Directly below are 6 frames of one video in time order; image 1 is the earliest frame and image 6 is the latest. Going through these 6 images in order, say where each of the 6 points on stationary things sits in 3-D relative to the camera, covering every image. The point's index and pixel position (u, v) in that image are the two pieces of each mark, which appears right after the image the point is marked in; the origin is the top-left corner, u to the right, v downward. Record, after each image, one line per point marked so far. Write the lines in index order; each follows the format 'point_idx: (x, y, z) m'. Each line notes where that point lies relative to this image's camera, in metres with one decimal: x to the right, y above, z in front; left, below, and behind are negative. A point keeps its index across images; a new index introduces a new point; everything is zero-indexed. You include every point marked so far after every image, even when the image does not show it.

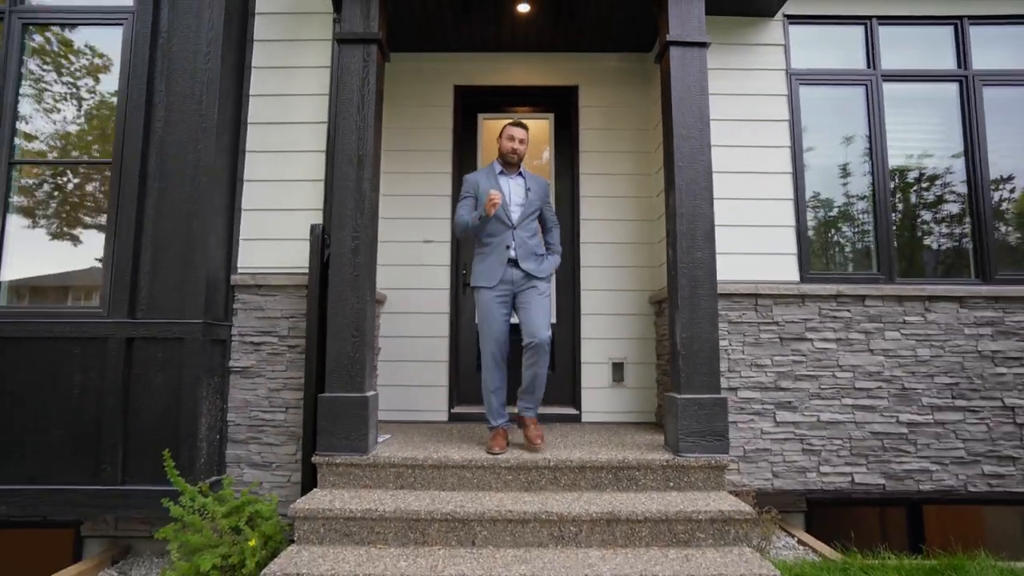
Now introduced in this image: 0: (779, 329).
0: (+1.6, -0.2, +3.3) m
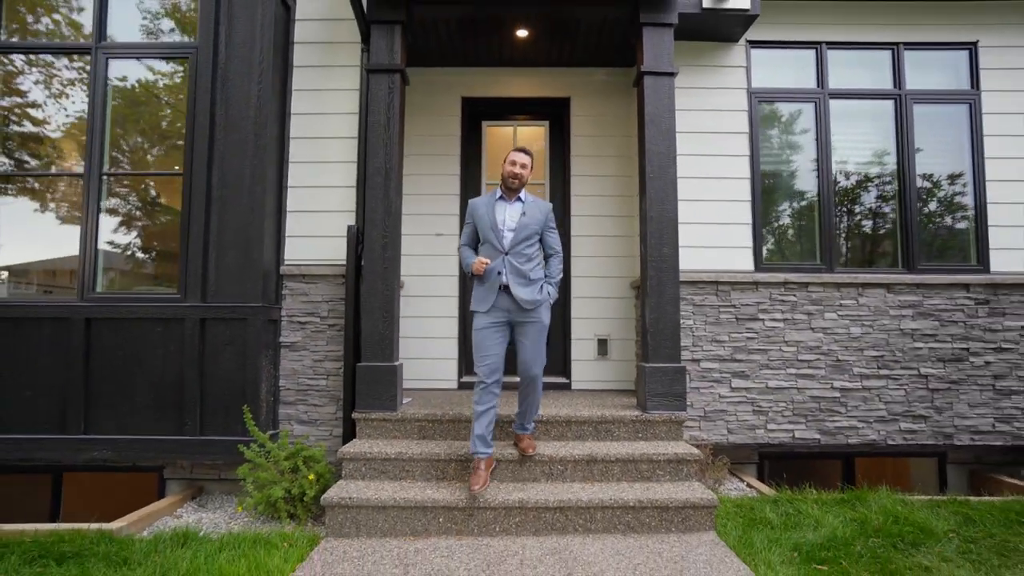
0: (+1.6, -0.2, +3.9) m
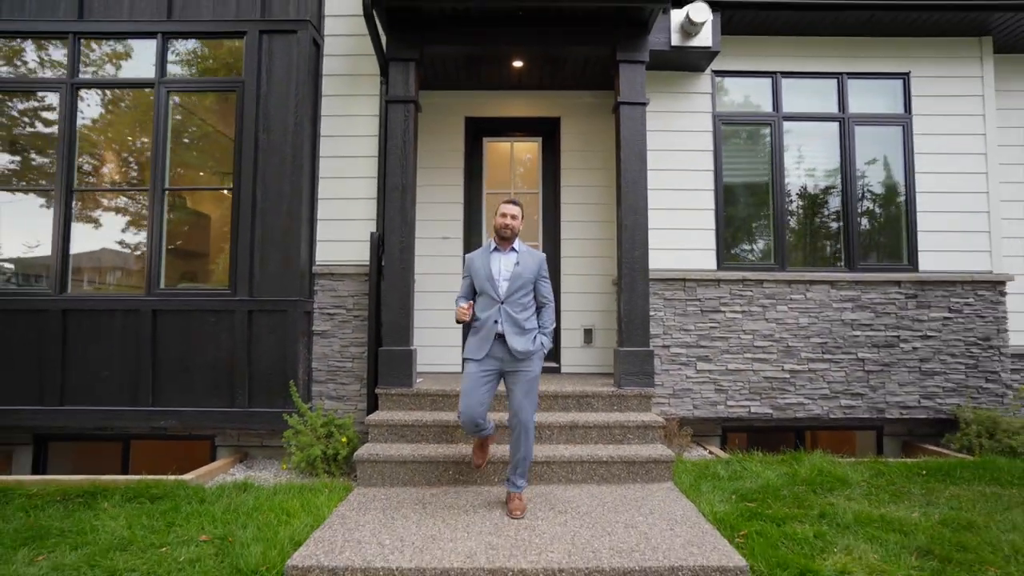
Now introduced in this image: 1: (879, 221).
0: (+1.5, -0.1, +4.6) m
1: (+3.1, +0.6, +4.8) m
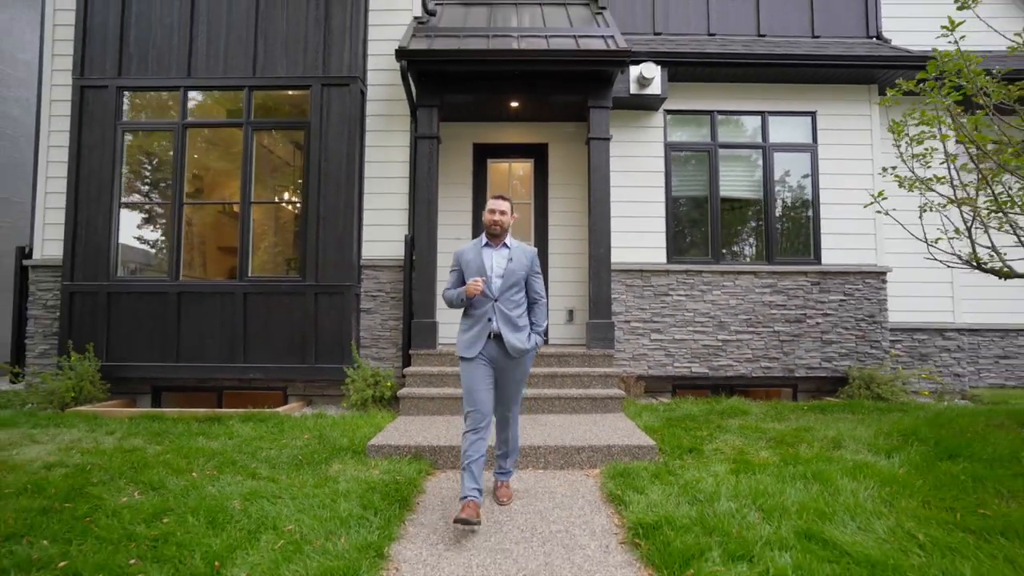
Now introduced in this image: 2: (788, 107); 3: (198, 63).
0: (+1.5, 0.0, +6.0) m
1: (+3.1, +0.7, +6.2) m
2: (+3.0, +2.0, +6.2) m
3: (-3.1, +2.2, +5.7) m
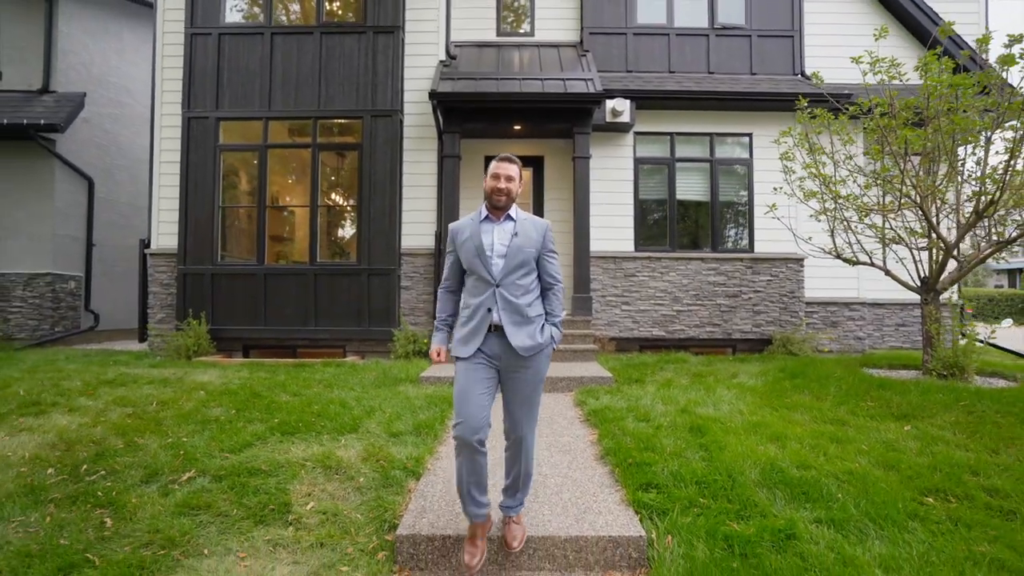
0: (+1.6, +0.2, +7.9) m
1: (+3.1, +0.9, +8.0) m
2: (+3.1, +2.2, +8.0) m
3: (-3.1, +2.5, +7.4) m
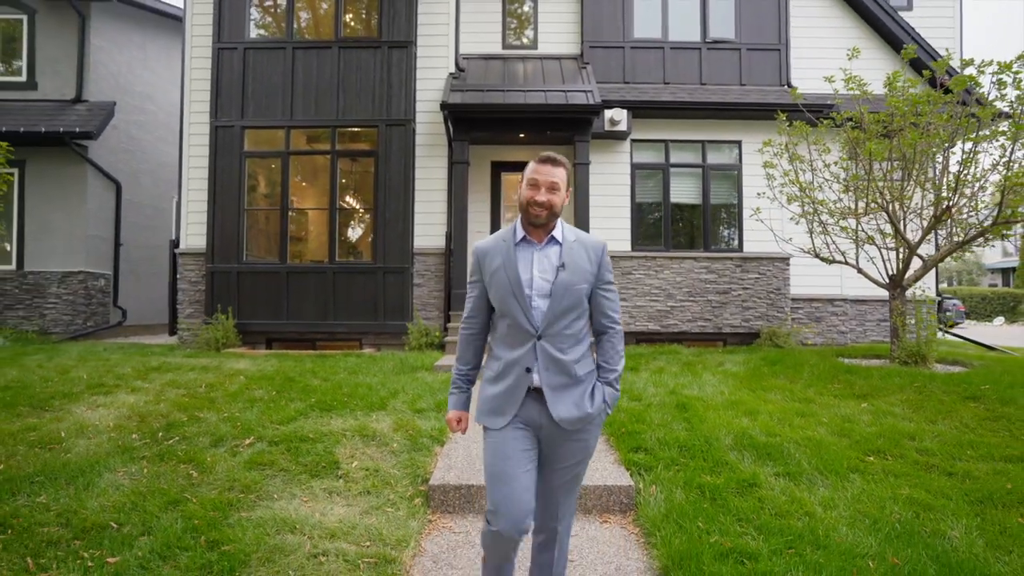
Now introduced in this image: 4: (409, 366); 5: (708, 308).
0: (+1.6, +0.3, +8.4) m
1: (+3.2, +1.0, +8.6) m
2: (+3.1, +2.3, +8.5) m
3: (-3.0, +2.5, +7.9) m
4: (-1.1, -0.9, +6.2) m
5: (+2.9, -0.3, +8.3) m
